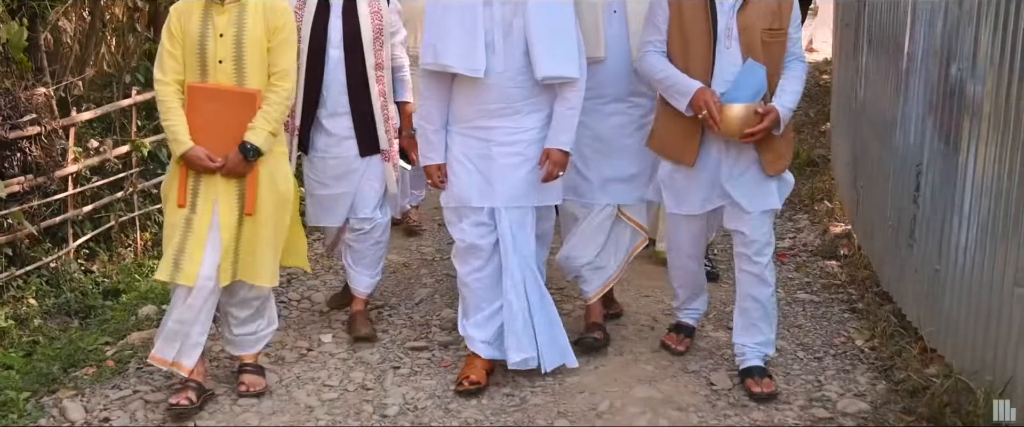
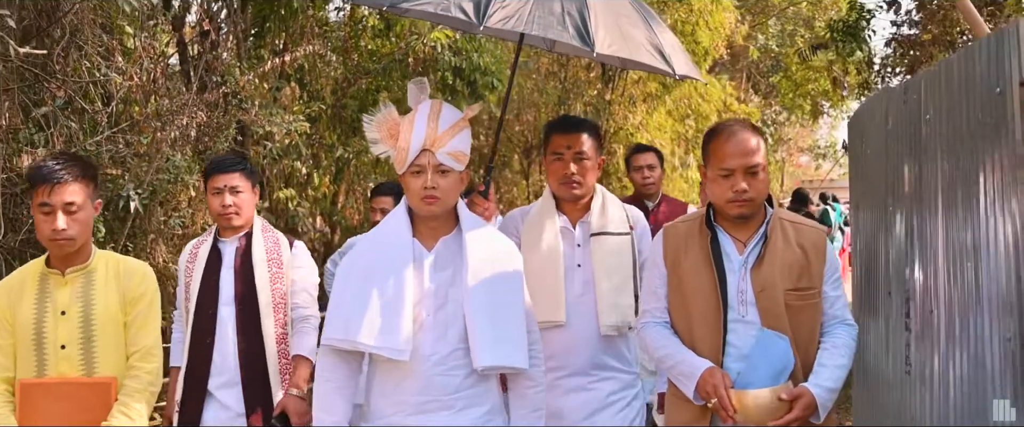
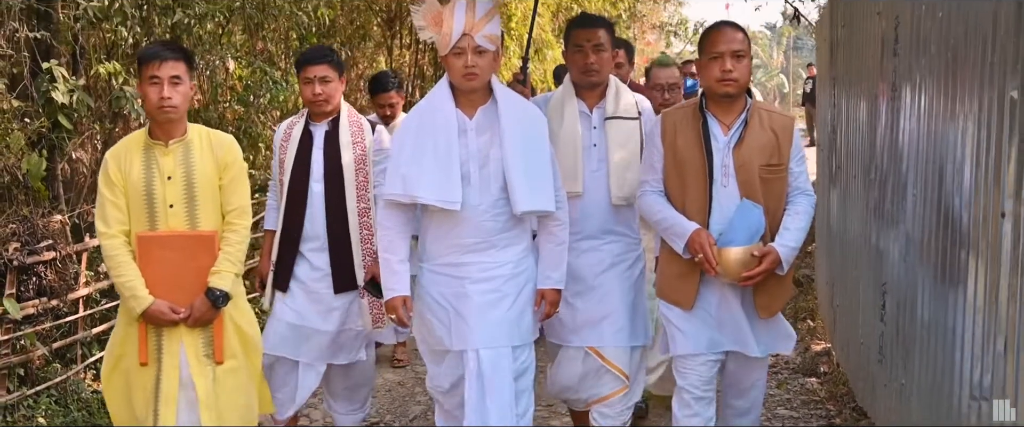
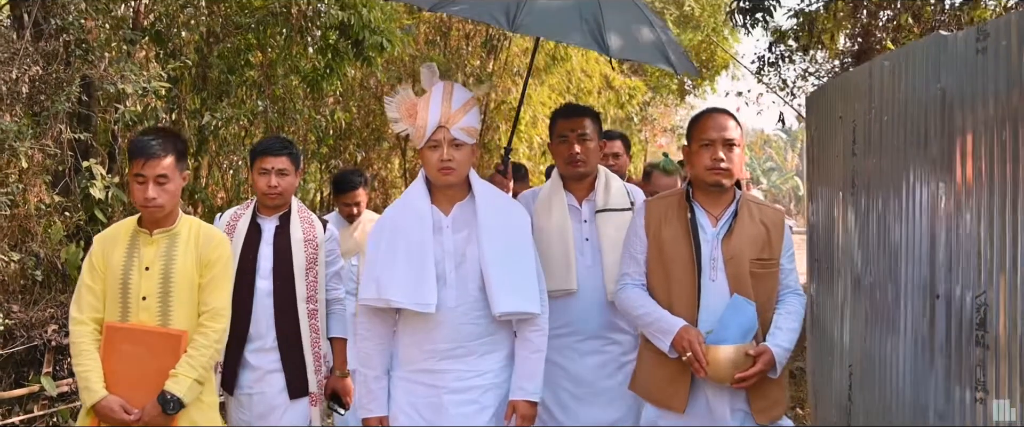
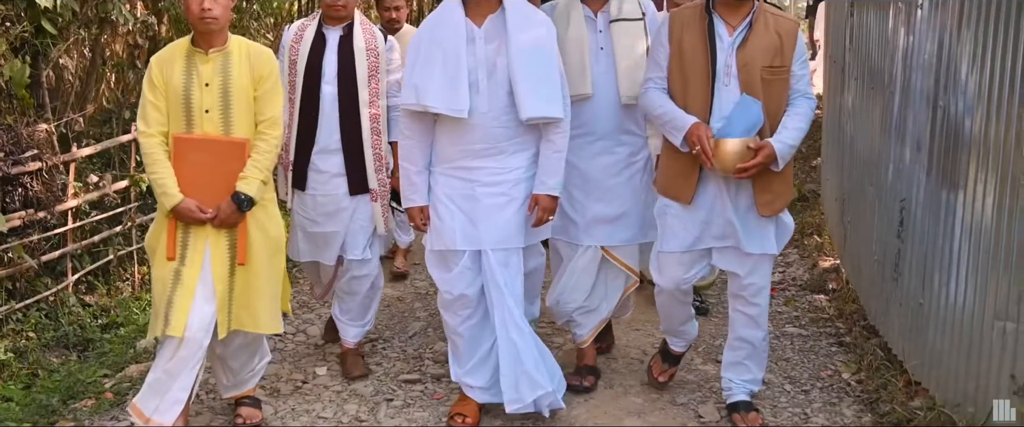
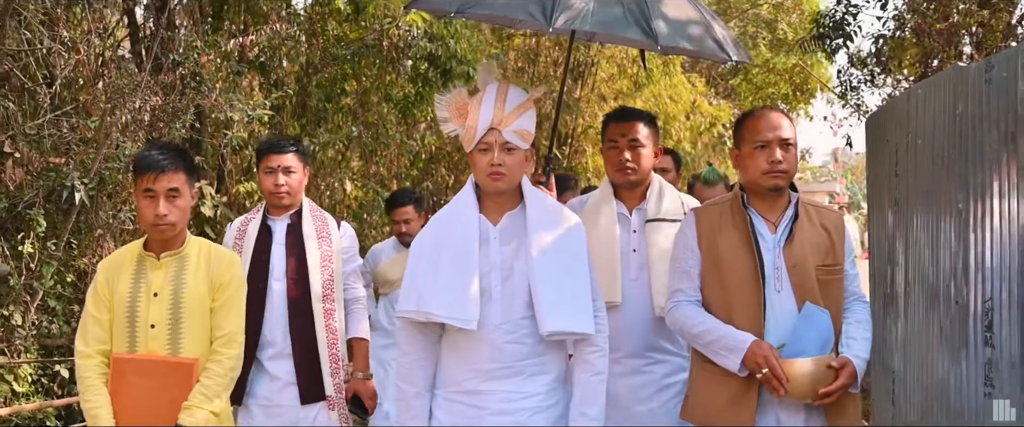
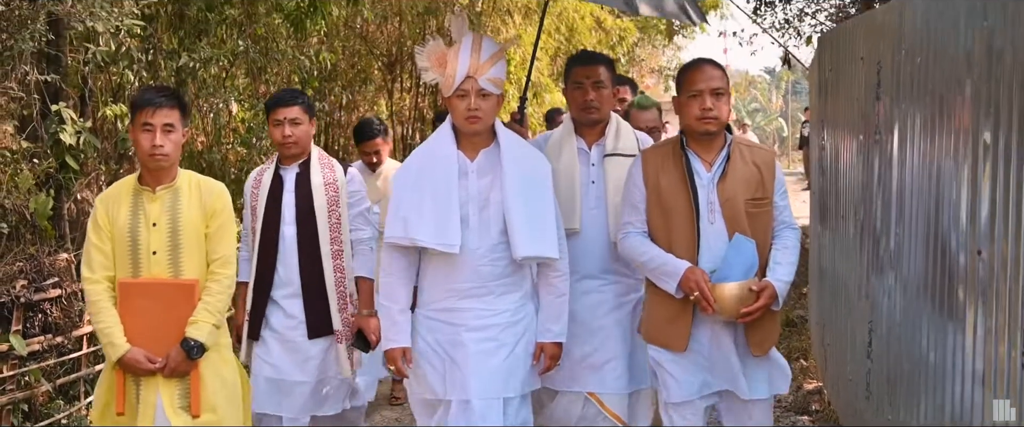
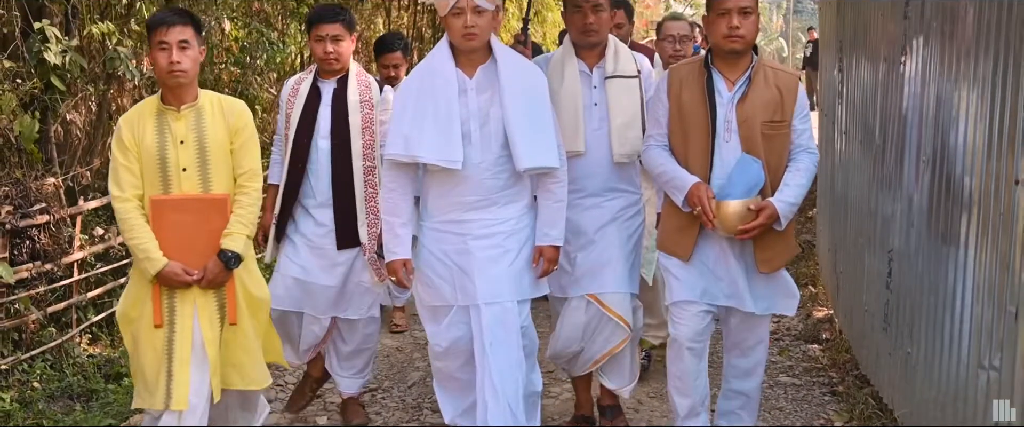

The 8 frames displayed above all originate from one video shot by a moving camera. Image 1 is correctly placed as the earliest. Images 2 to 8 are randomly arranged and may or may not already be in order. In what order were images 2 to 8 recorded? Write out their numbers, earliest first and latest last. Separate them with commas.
5, 8, 3, 7, 4, 6, 2
